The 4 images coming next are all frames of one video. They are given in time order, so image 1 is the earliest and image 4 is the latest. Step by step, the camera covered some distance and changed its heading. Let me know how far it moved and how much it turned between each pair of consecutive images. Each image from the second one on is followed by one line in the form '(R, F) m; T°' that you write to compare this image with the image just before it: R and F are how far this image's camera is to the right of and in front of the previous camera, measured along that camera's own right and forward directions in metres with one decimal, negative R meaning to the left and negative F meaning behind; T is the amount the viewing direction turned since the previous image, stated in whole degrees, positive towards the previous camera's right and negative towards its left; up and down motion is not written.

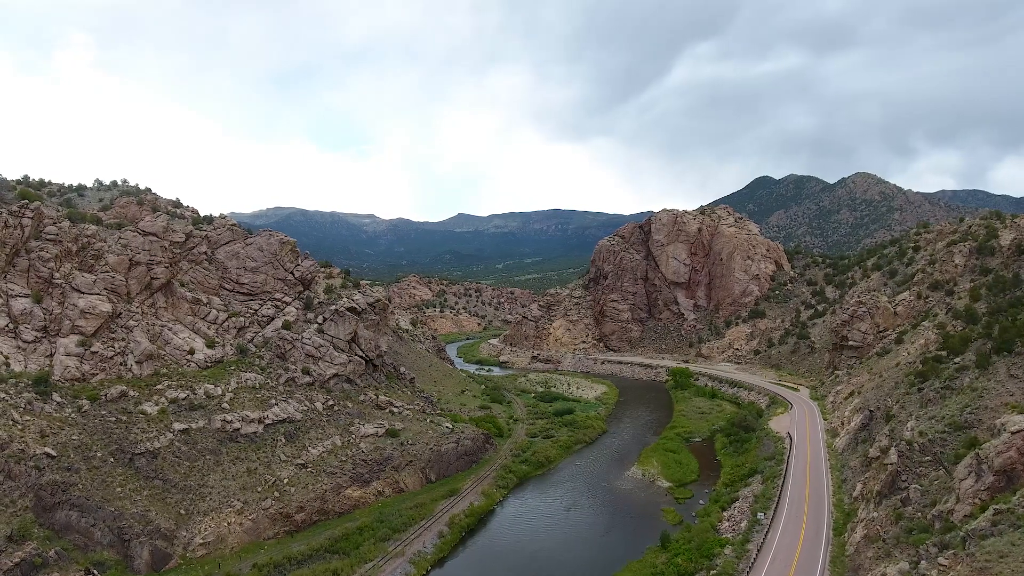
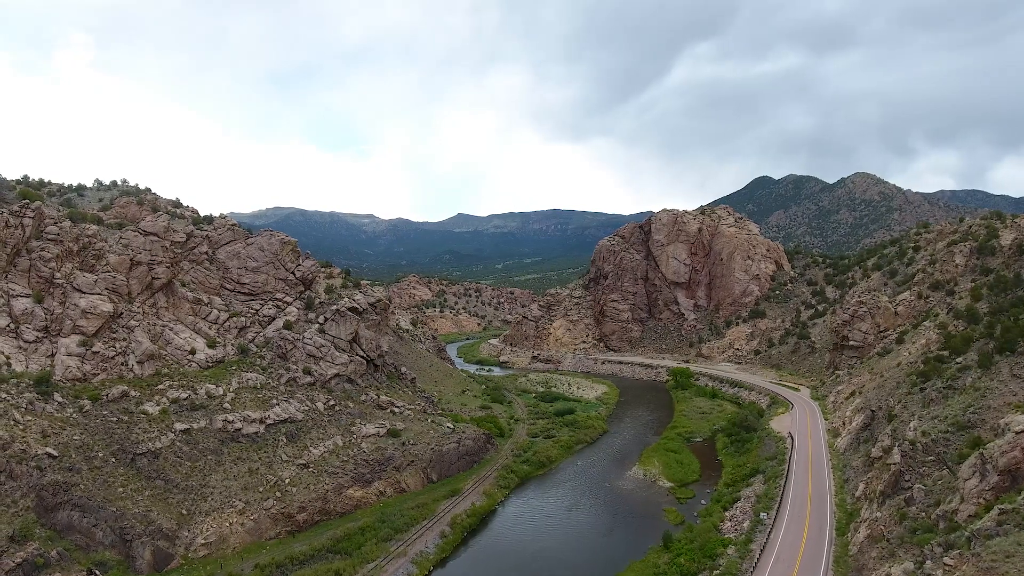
(-0.1, 0.0) m; 0°
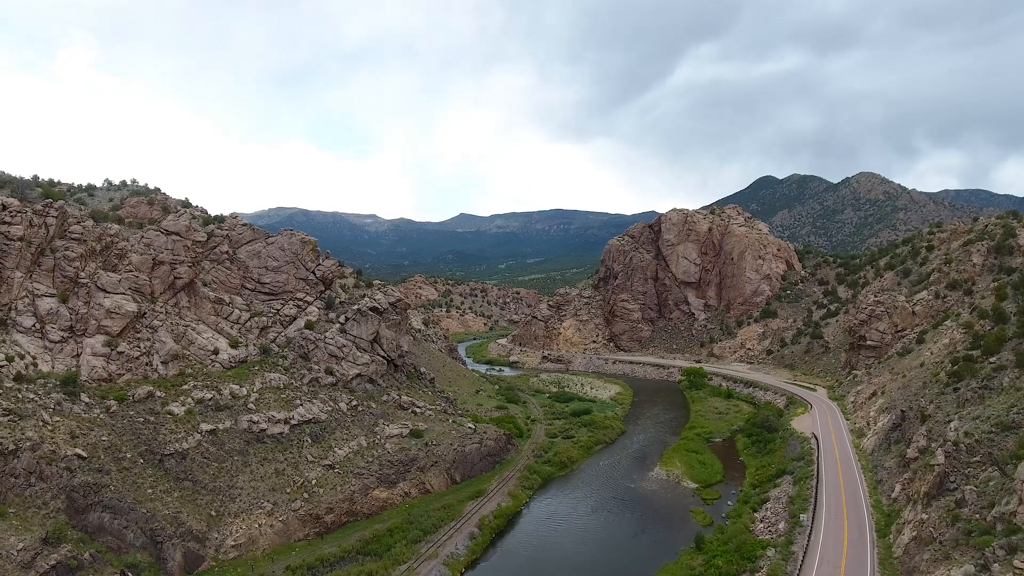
(-1.6, +0.3) m; 0°
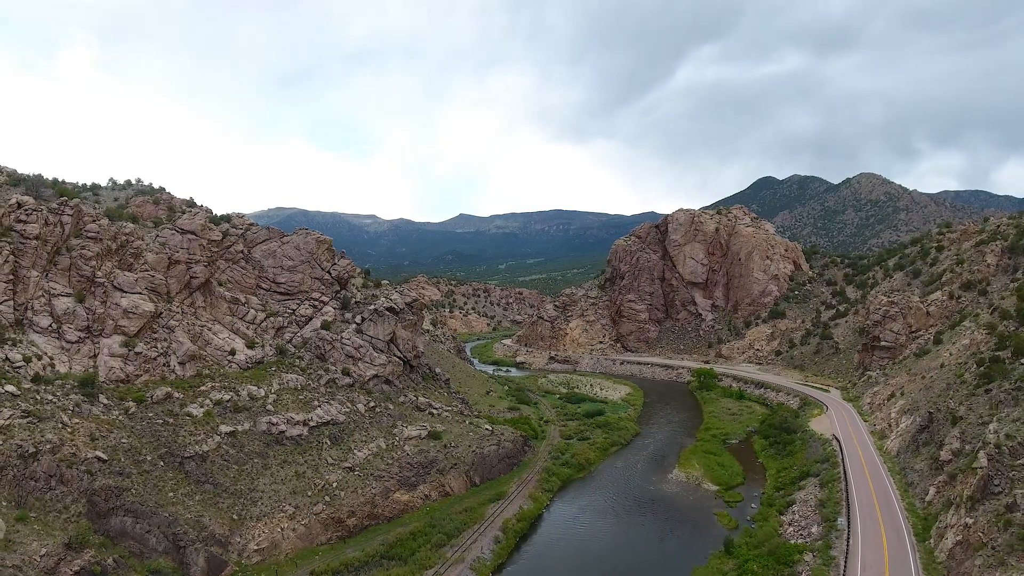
(-1.5, +0.5) m; 0°
